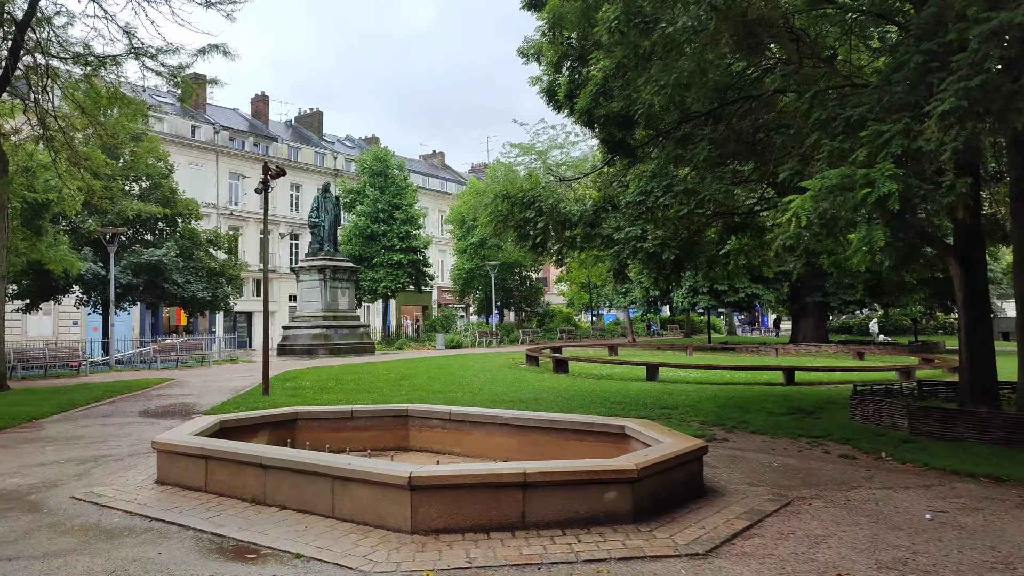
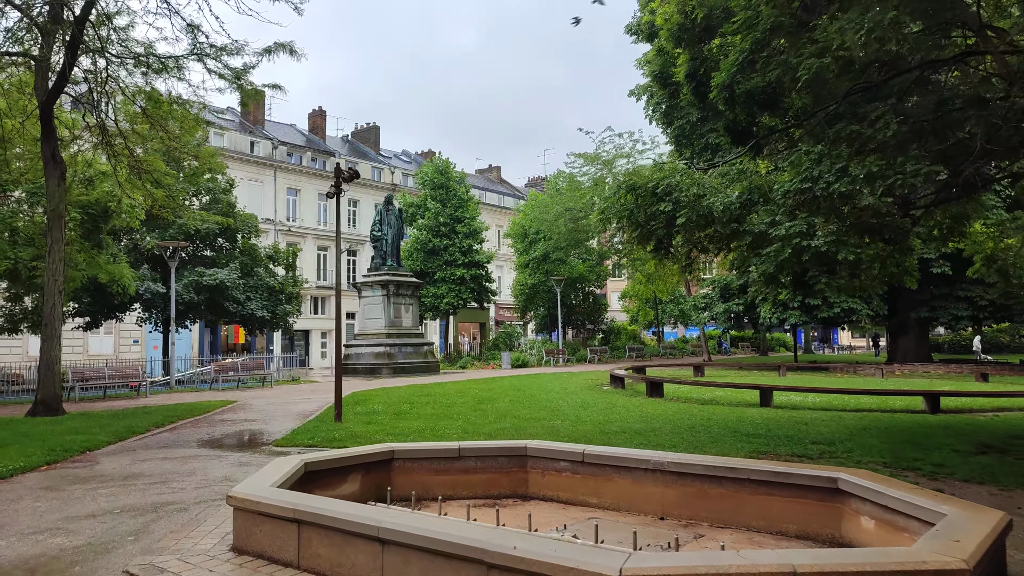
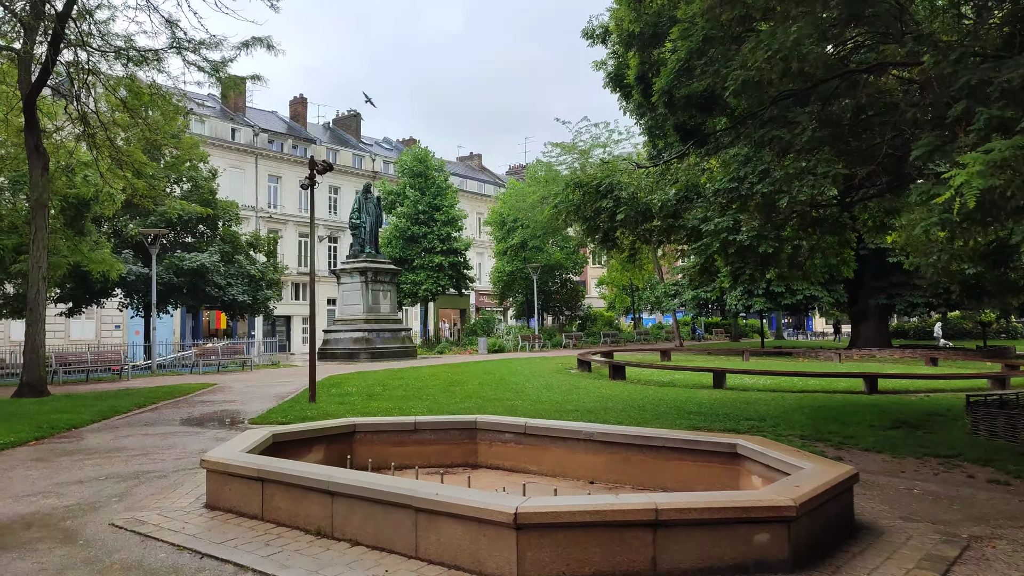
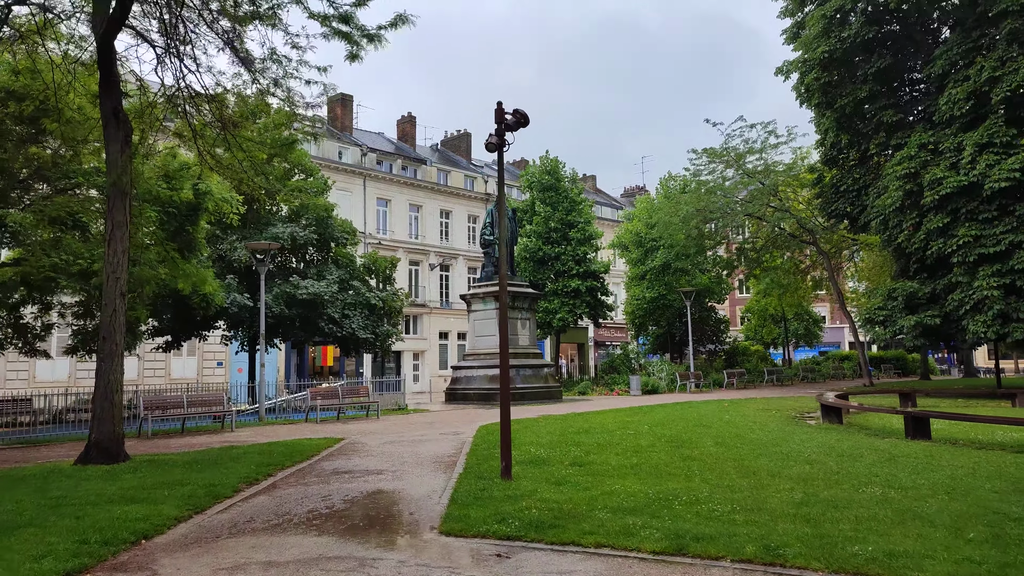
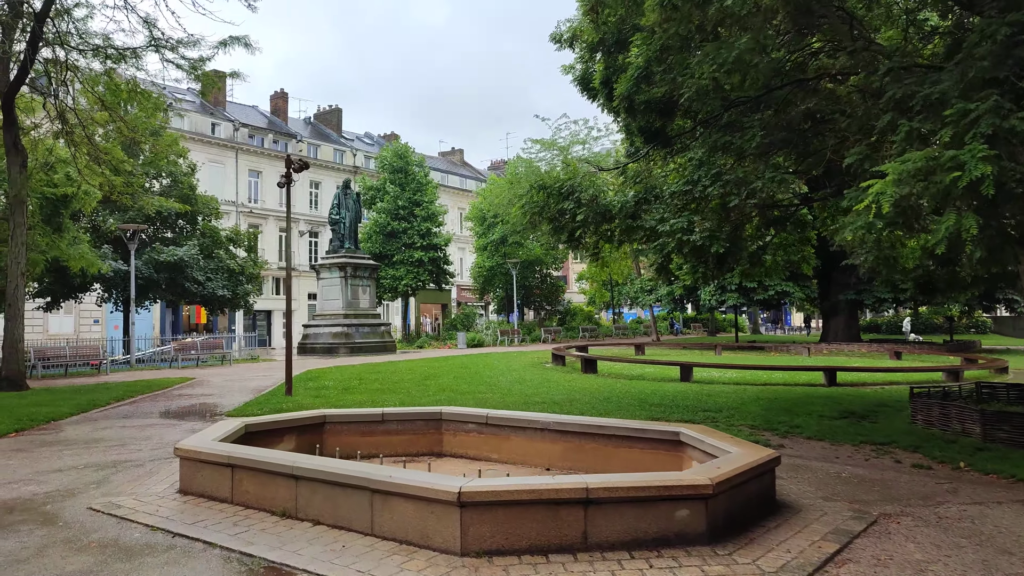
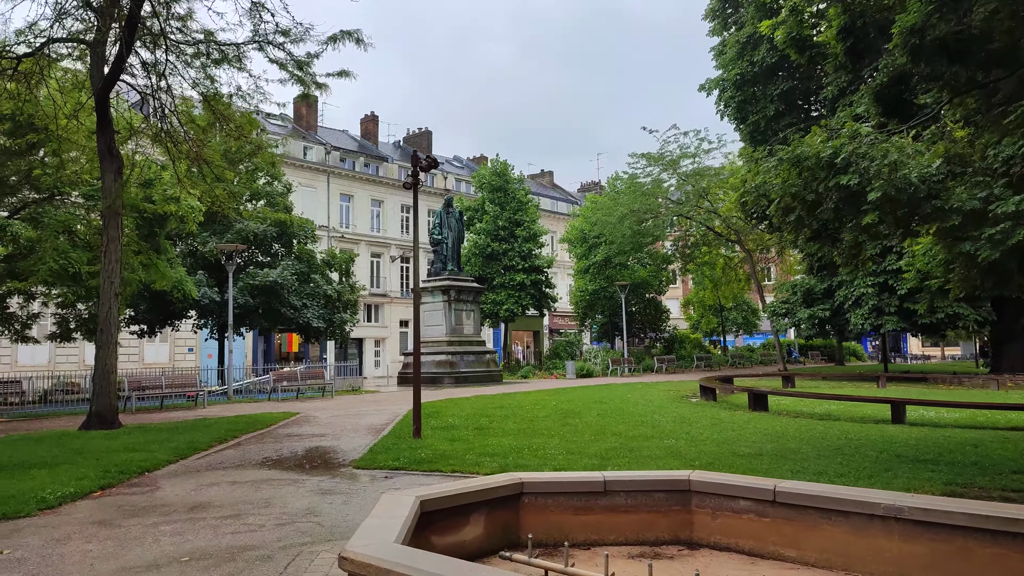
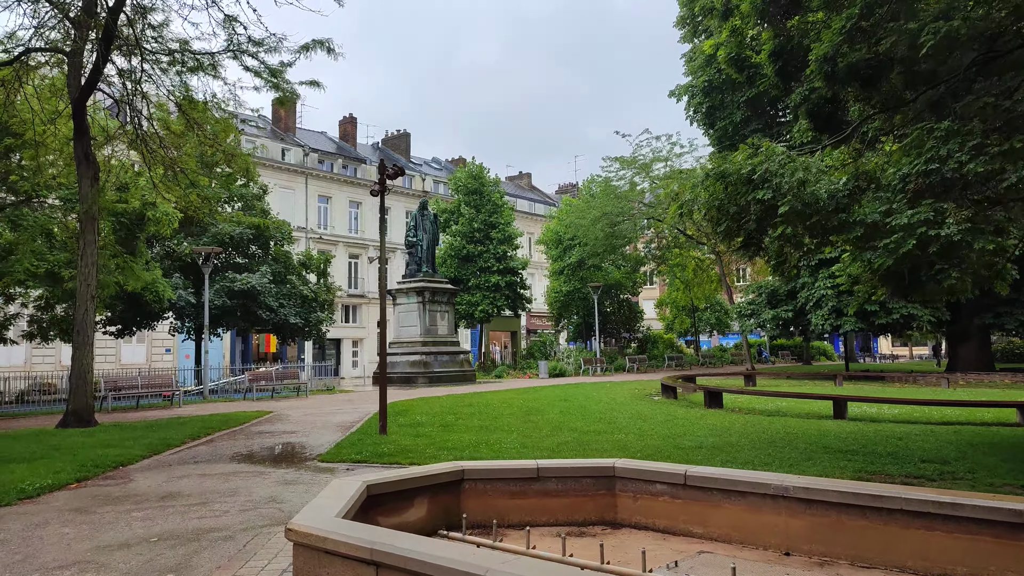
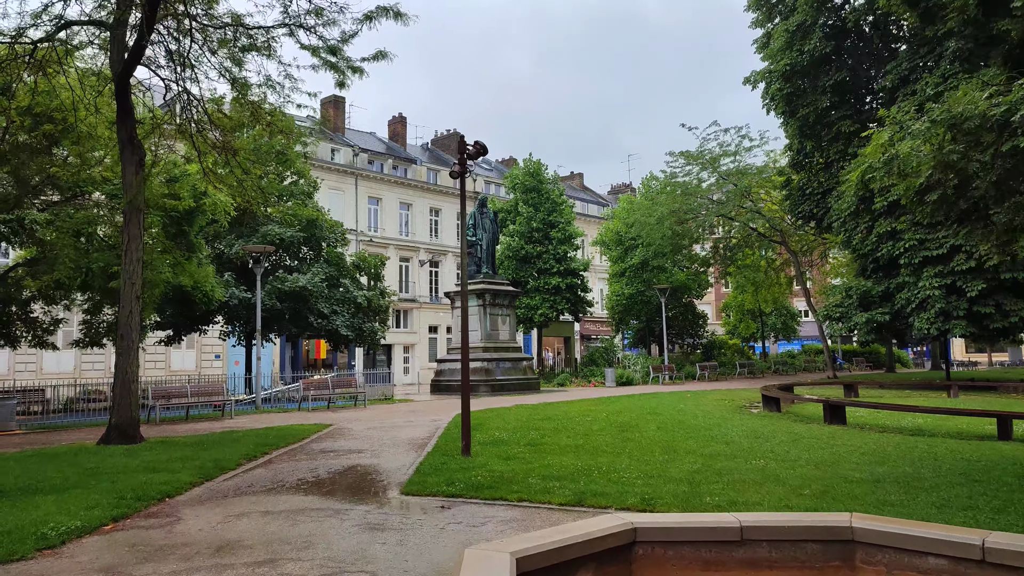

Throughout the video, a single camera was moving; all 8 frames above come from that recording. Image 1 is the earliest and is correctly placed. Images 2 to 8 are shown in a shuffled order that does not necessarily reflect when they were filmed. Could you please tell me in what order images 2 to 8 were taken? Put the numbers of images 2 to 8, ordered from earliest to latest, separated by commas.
5, 3, 2, 7, 6, 8, 4
